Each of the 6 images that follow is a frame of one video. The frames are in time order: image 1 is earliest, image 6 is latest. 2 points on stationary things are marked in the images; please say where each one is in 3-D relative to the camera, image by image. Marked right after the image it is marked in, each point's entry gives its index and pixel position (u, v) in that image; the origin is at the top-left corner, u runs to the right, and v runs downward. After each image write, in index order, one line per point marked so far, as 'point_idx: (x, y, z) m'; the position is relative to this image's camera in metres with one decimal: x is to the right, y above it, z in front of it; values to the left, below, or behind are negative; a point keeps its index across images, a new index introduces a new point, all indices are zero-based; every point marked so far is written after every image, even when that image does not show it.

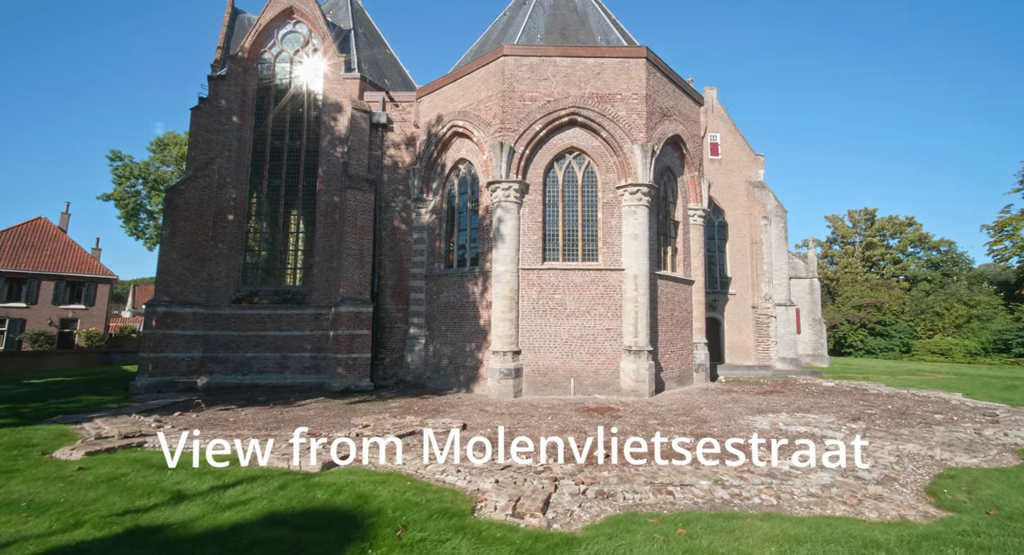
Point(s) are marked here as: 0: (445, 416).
0: (-1.4, -2.8, +11.6) m
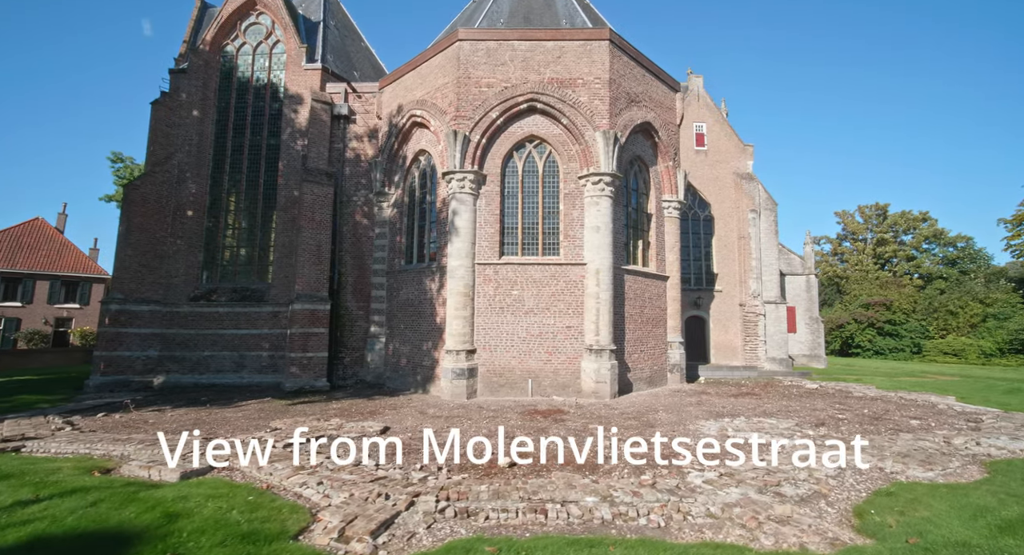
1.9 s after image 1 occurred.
0: (-2.6, -2.7, +10.8) m
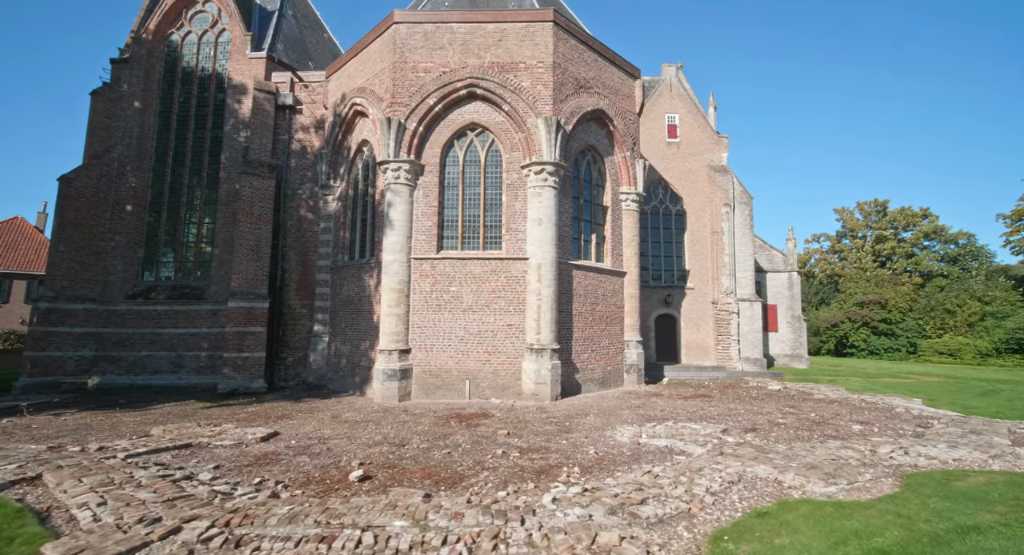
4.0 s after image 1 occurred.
0: (-4.2, -2.6, +10.1) m
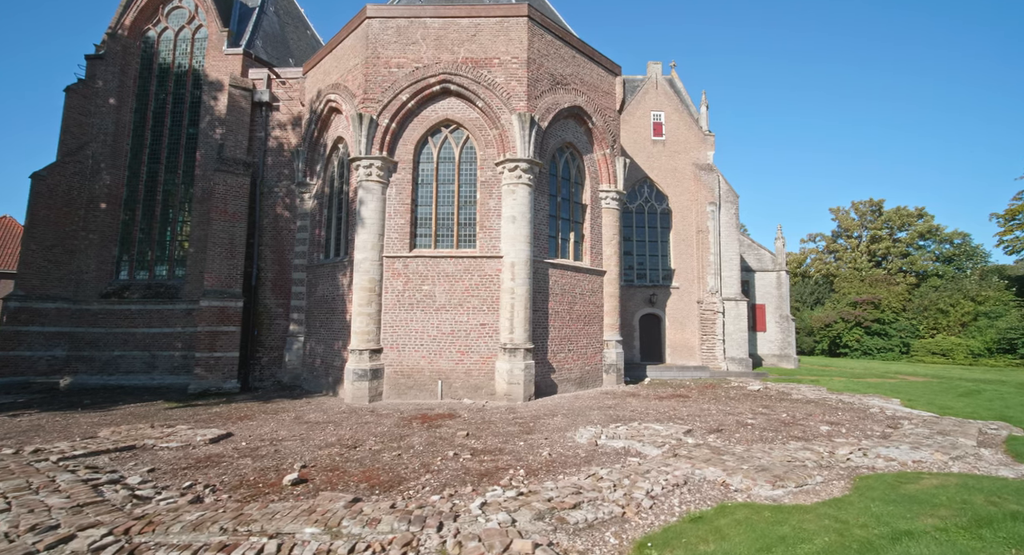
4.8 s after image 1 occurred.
0: (-4.8, -2.5, +9.9) m
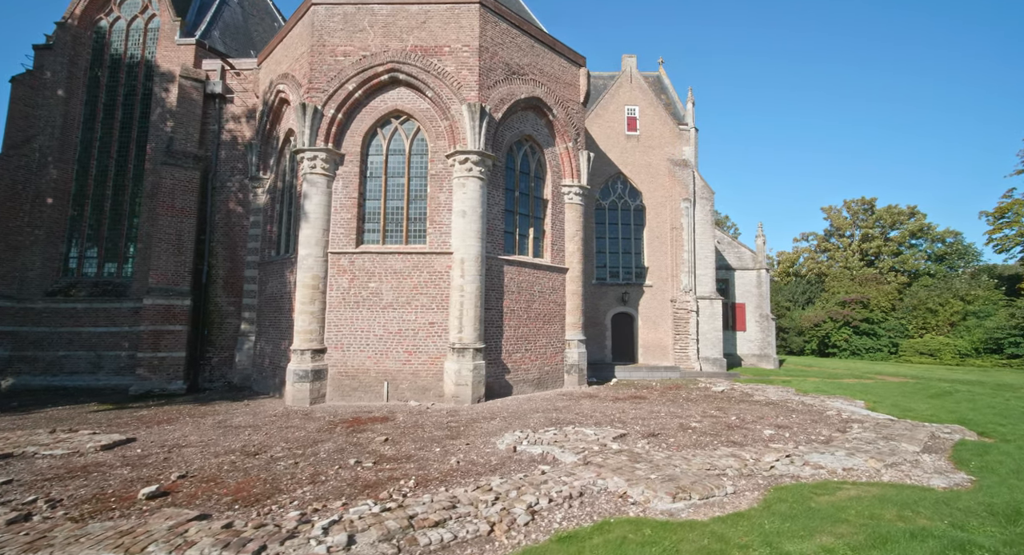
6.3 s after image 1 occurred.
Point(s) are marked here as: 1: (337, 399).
0: (-6.0, -2.5, +9.3) m
1: (-3.9, -2.7, +12.8) m
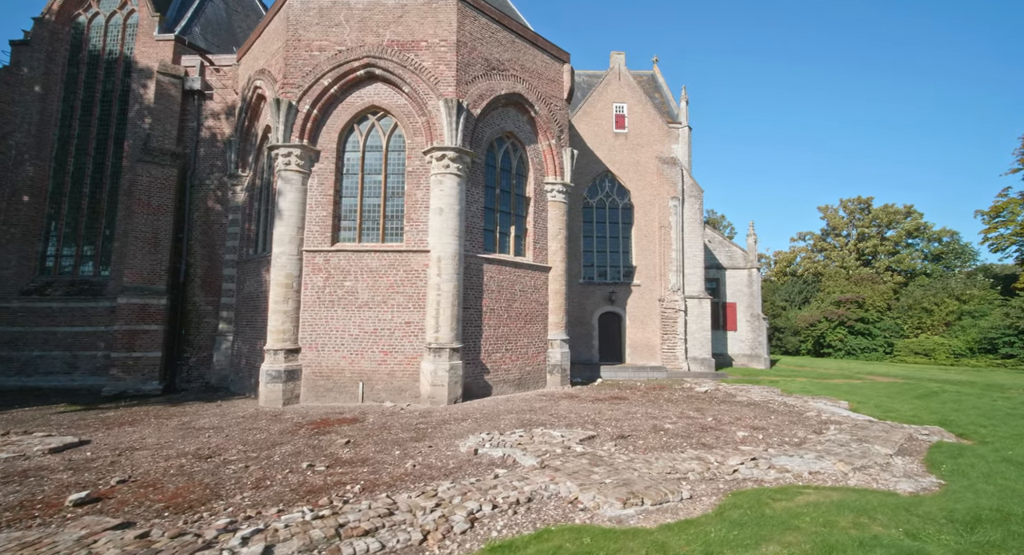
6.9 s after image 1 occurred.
0: (-6.4, -2.4, +9.1) m
1: (-4.4, -2.7, +12.5) m
